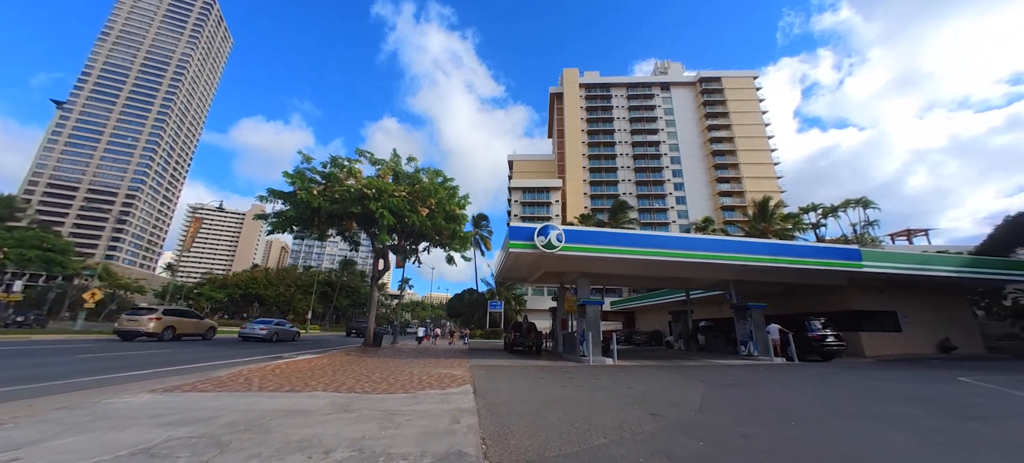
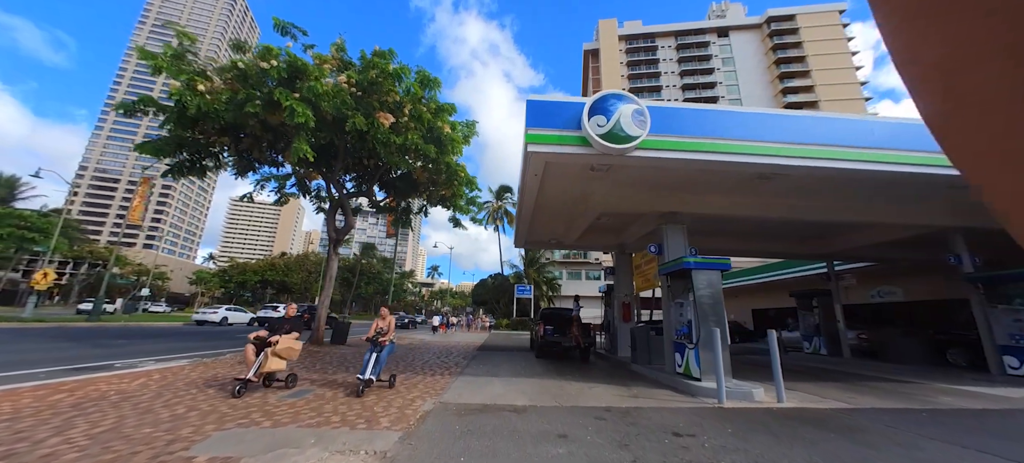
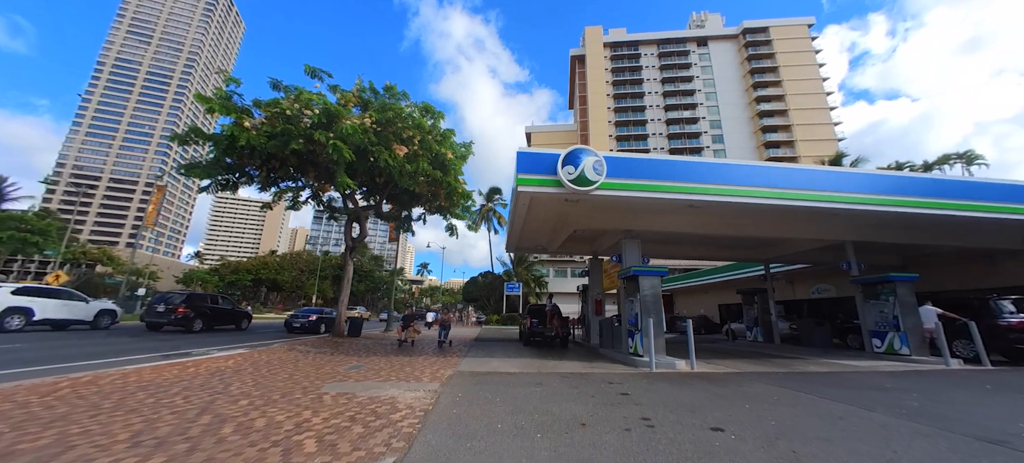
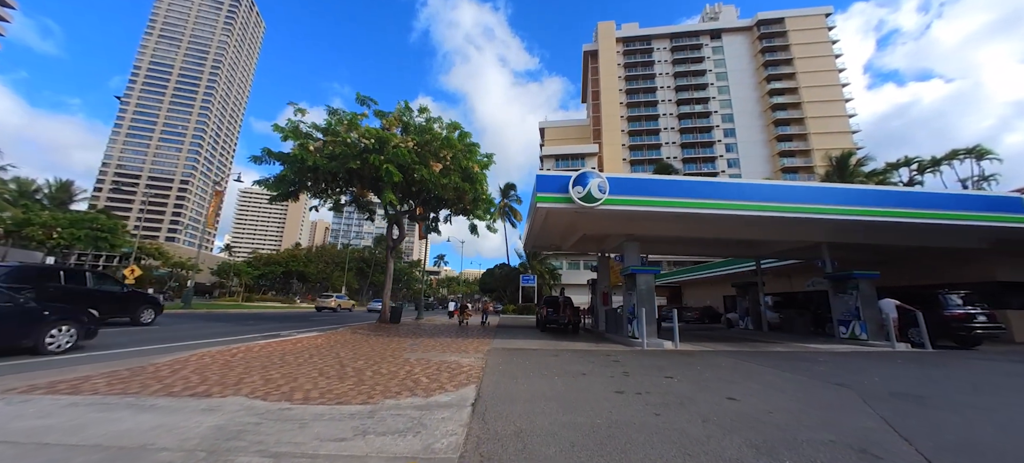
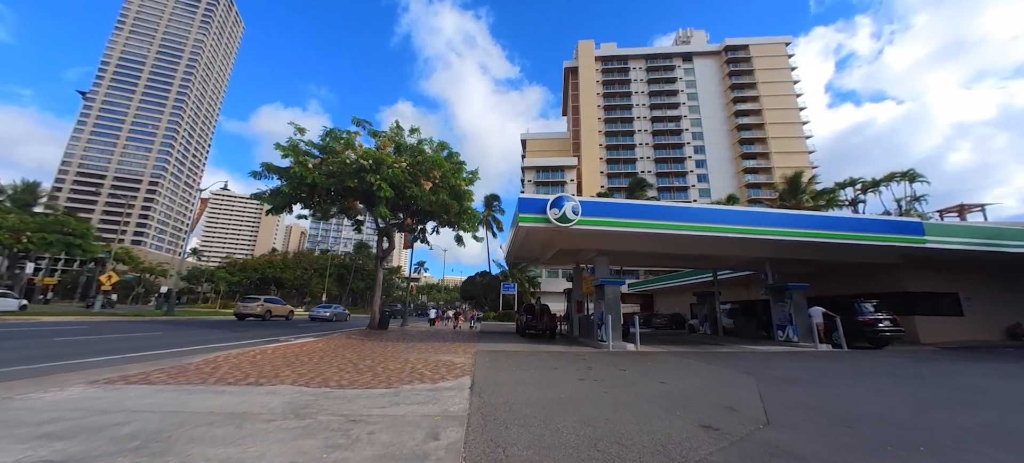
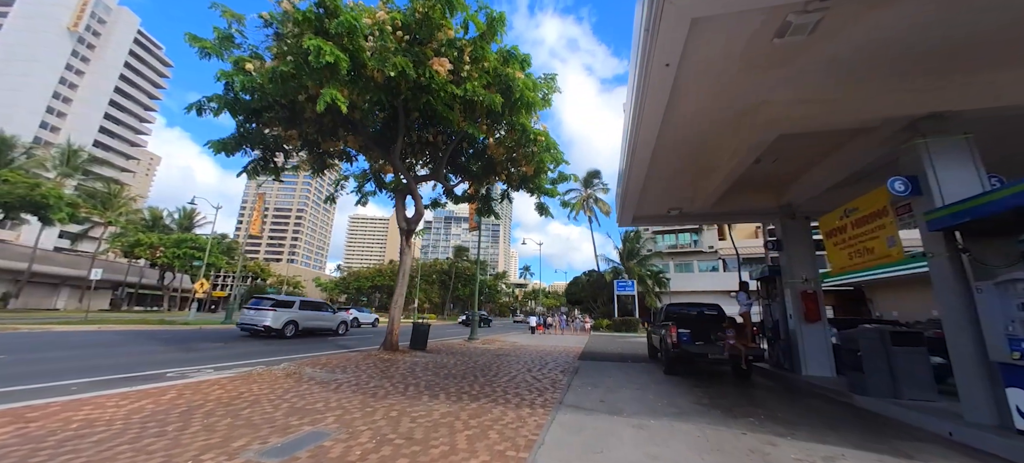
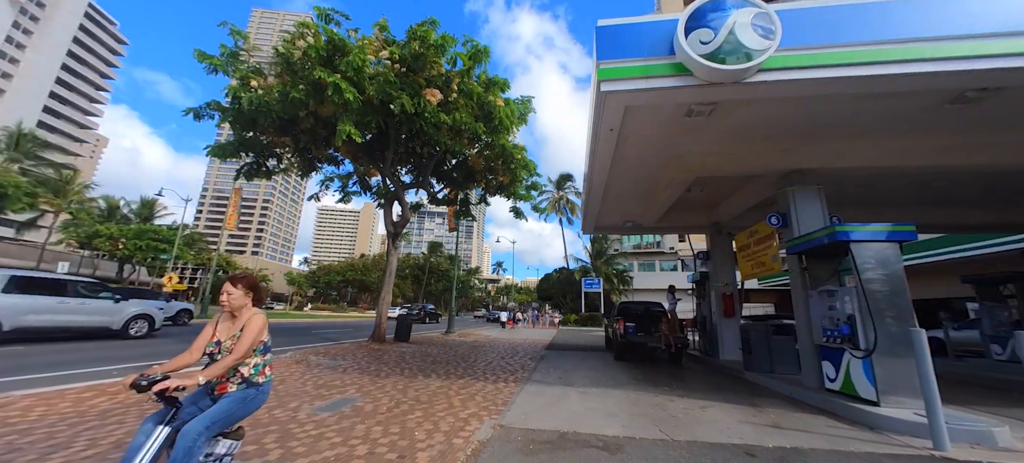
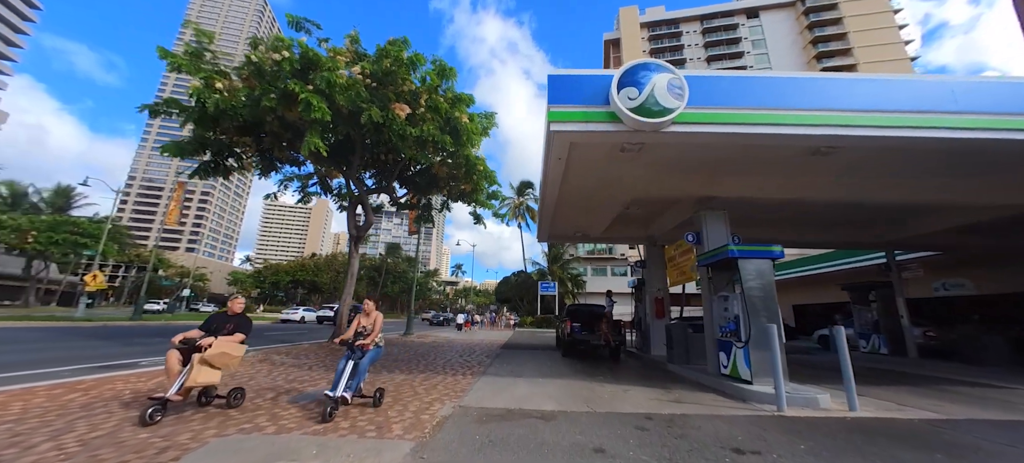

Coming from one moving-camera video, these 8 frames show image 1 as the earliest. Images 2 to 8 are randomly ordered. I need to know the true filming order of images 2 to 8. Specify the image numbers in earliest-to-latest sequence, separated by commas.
5, 4, 3, 2, 8, 7, 6
